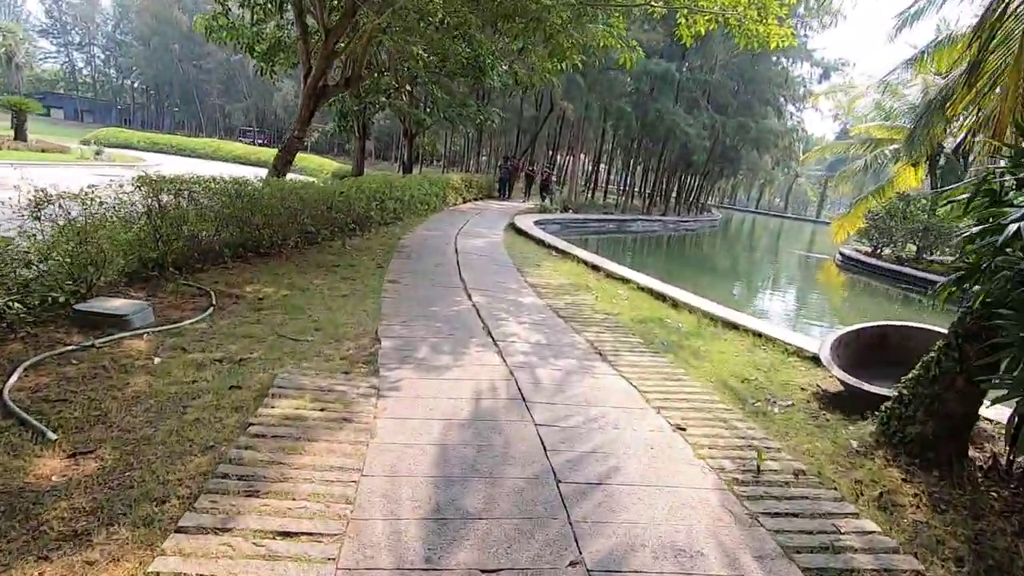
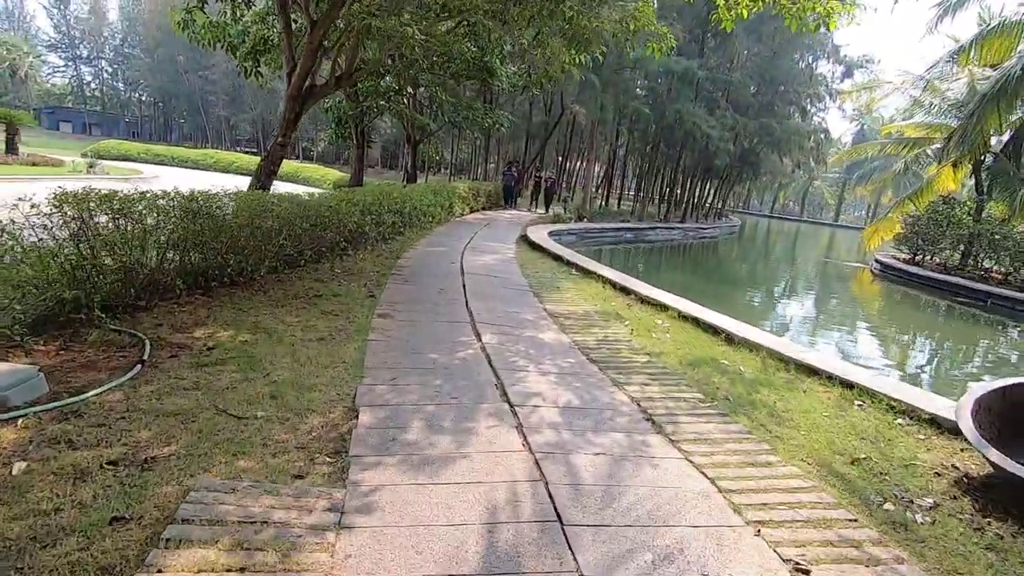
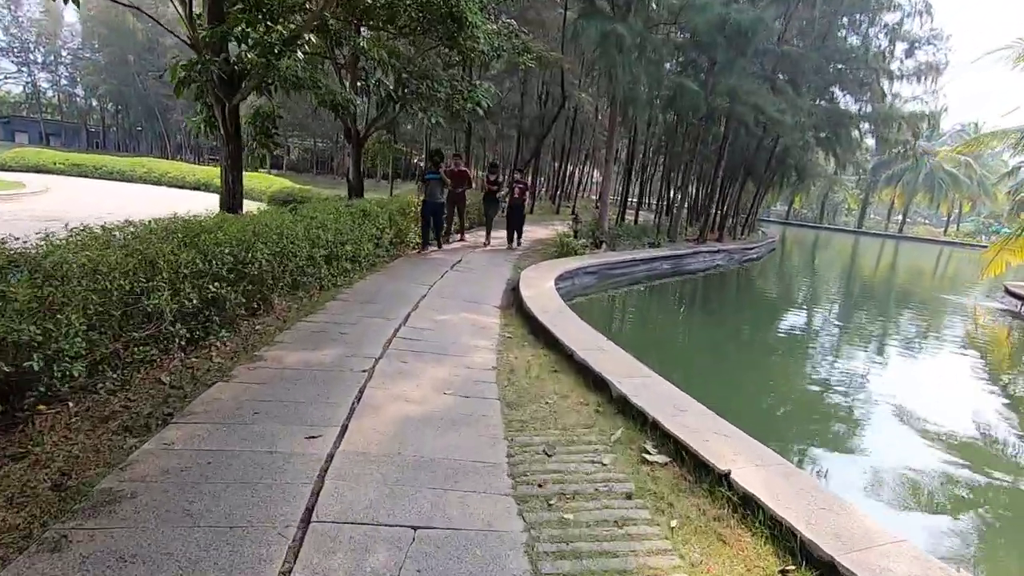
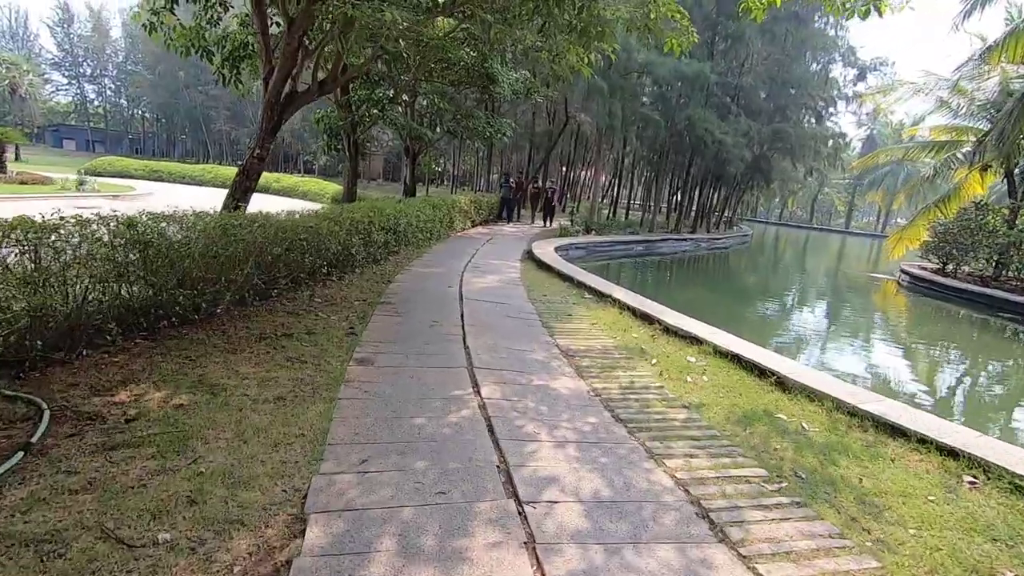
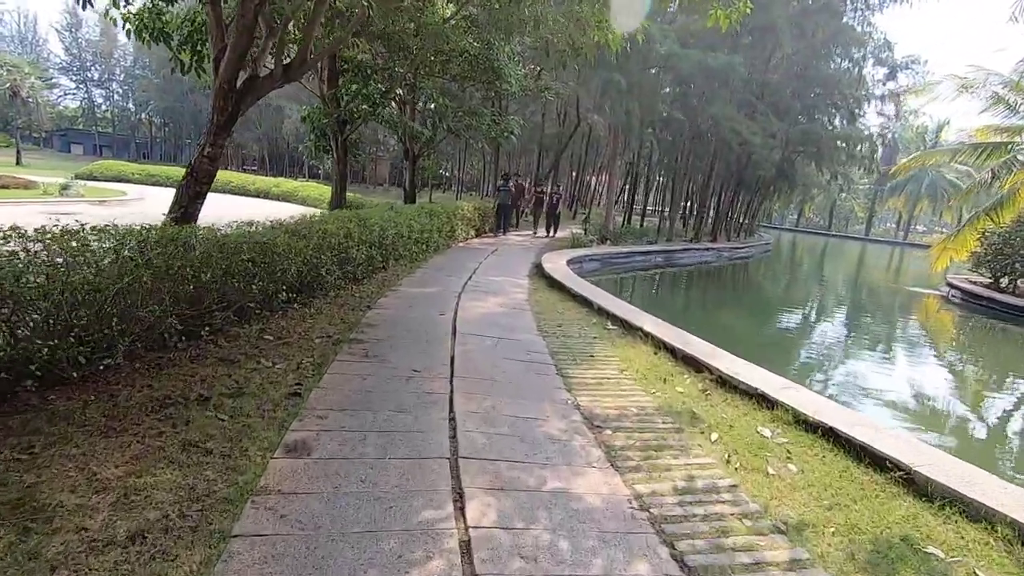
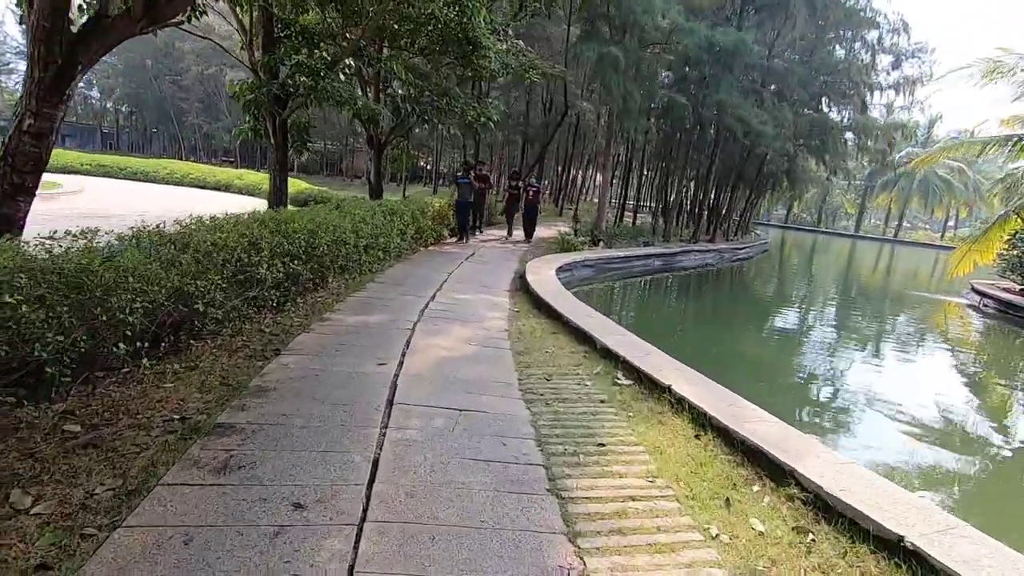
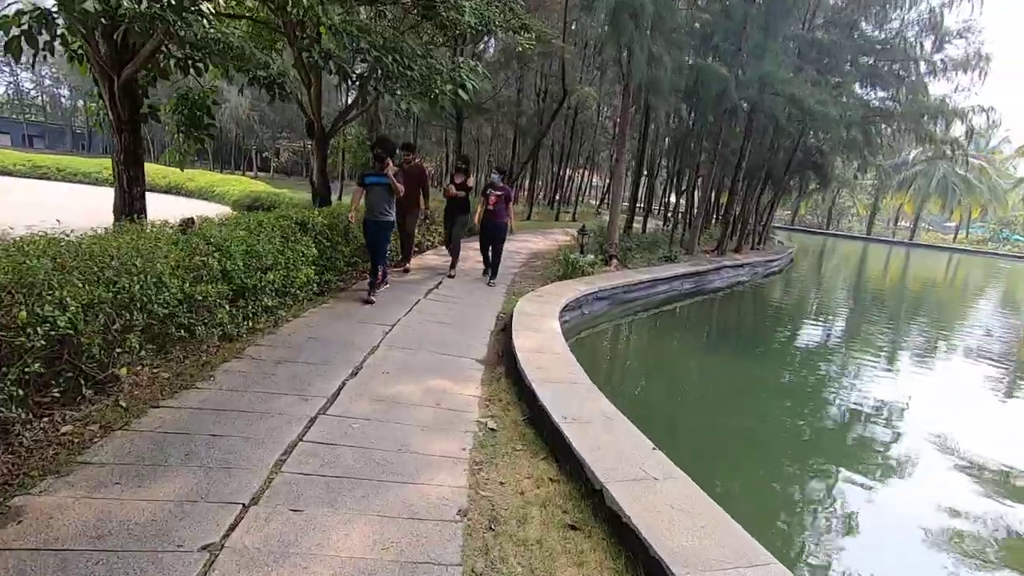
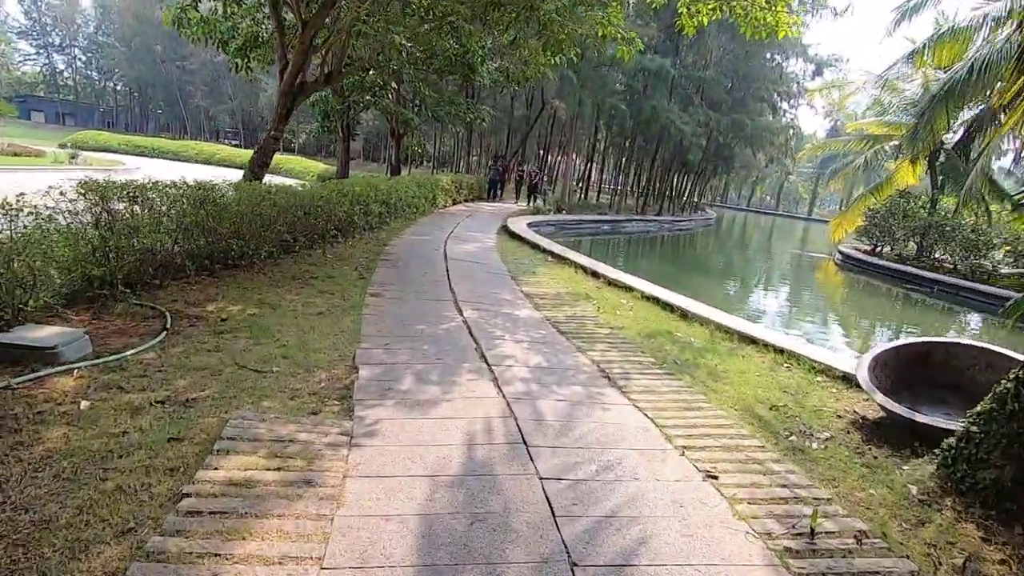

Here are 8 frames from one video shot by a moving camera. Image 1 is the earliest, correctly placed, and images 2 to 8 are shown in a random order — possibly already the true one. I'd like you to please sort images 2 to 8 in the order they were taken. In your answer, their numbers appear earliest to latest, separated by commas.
8, 2, 4, 5, 6, 3, 7
